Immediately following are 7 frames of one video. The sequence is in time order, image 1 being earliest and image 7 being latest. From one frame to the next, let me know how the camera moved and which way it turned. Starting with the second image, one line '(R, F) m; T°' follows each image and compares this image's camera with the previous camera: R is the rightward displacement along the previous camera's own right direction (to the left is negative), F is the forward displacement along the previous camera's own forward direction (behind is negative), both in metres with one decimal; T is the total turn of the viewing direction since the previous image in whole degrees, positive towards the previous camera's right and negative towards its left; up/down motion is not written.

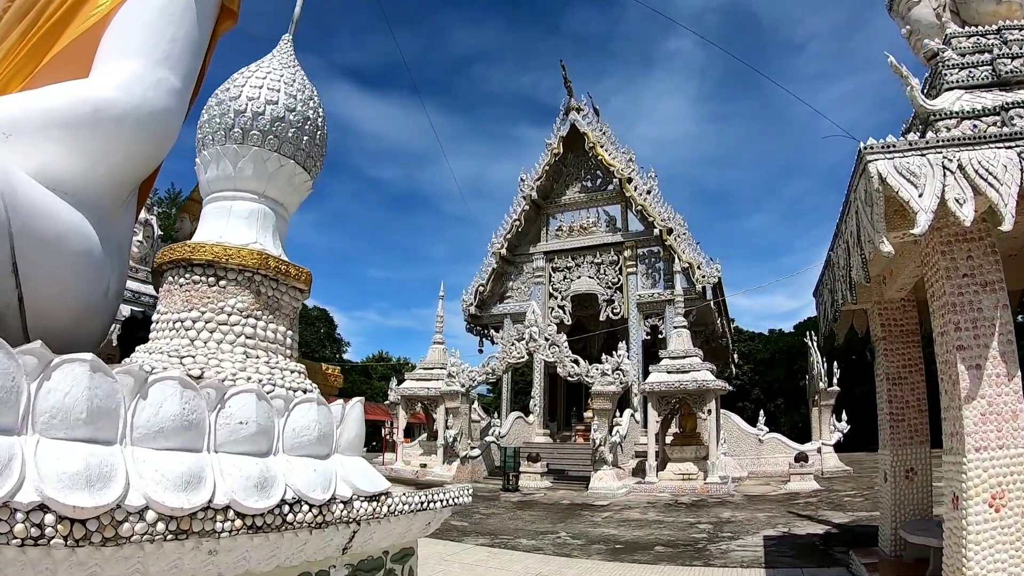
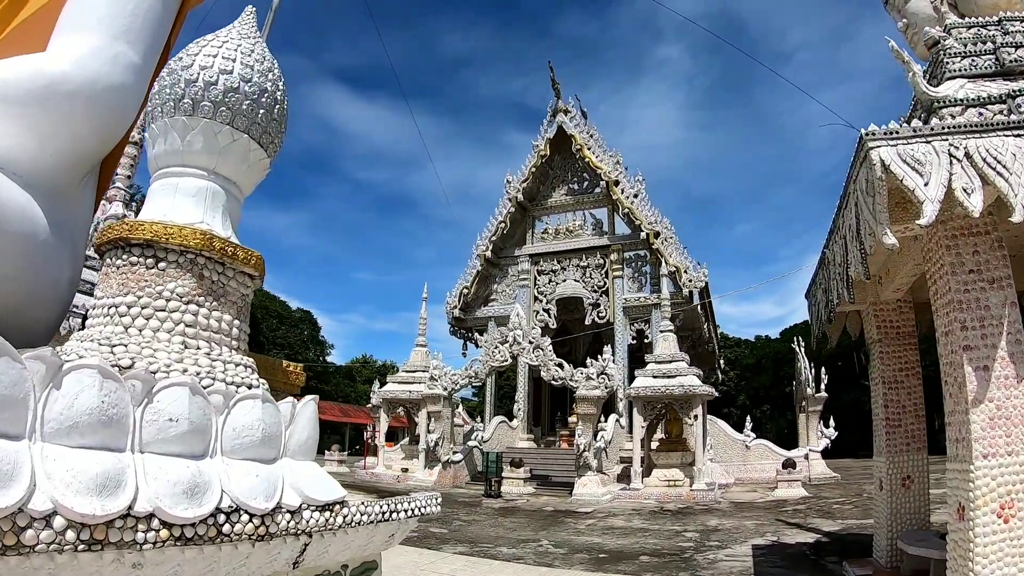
(+0.1, +0.3) m; +1°
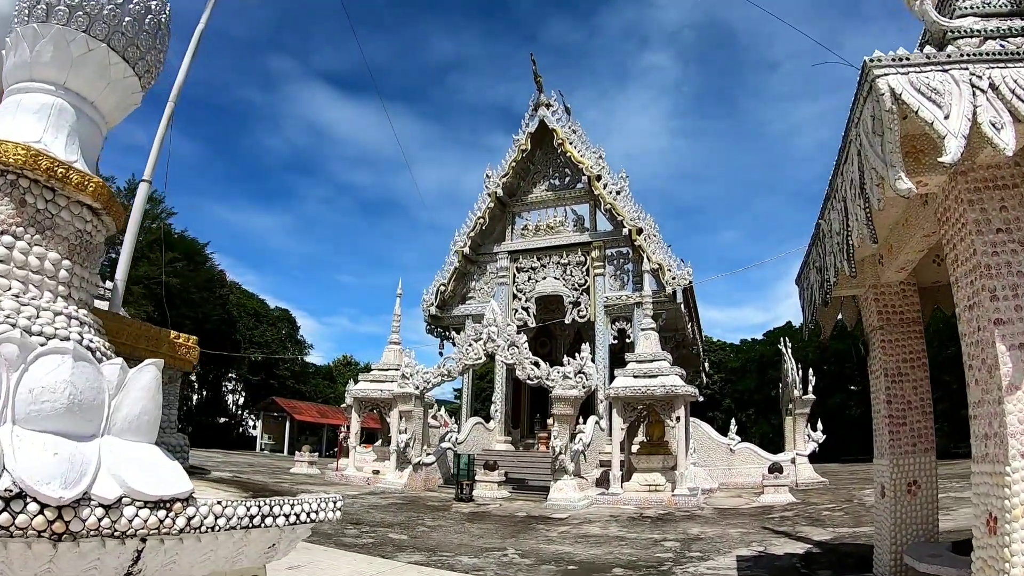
(+0.2, +0.6) m; +1°
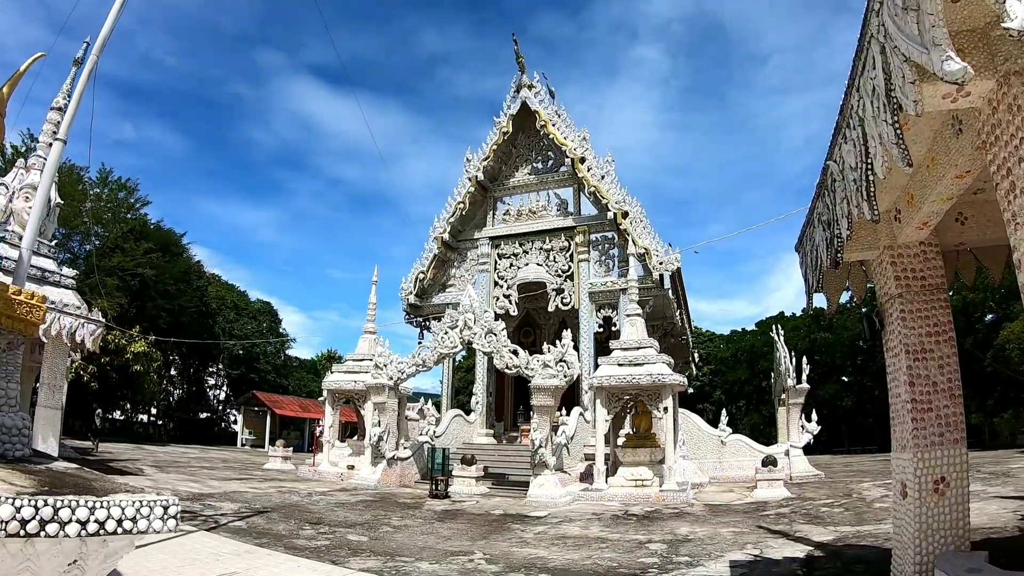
(+0.2, +0.7) m; +1°
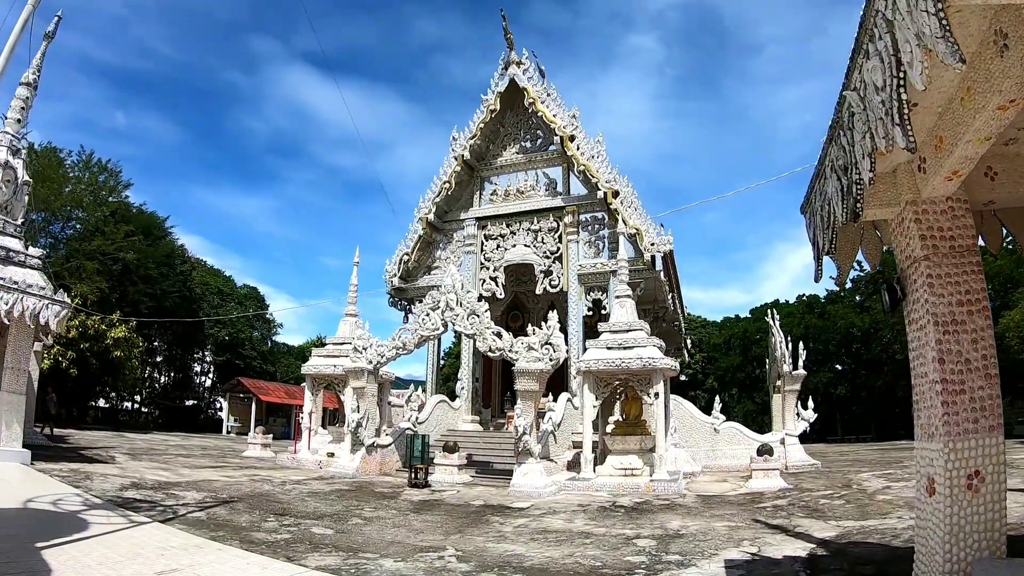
(+0.1, +0.5) m; +1°
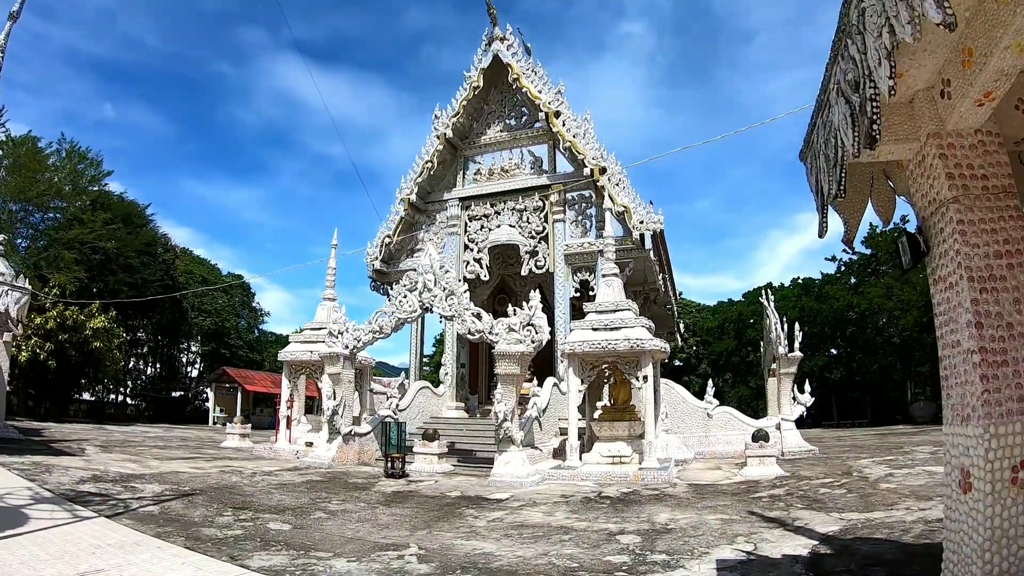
(+0.2, +0.6) m; 0°
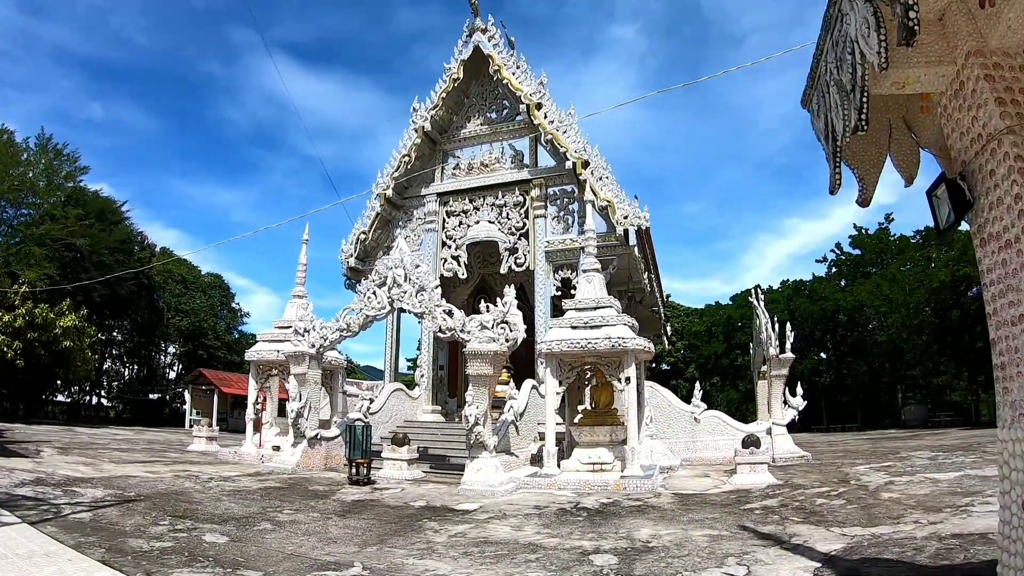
(+0.2, +0.6) m; +1°
